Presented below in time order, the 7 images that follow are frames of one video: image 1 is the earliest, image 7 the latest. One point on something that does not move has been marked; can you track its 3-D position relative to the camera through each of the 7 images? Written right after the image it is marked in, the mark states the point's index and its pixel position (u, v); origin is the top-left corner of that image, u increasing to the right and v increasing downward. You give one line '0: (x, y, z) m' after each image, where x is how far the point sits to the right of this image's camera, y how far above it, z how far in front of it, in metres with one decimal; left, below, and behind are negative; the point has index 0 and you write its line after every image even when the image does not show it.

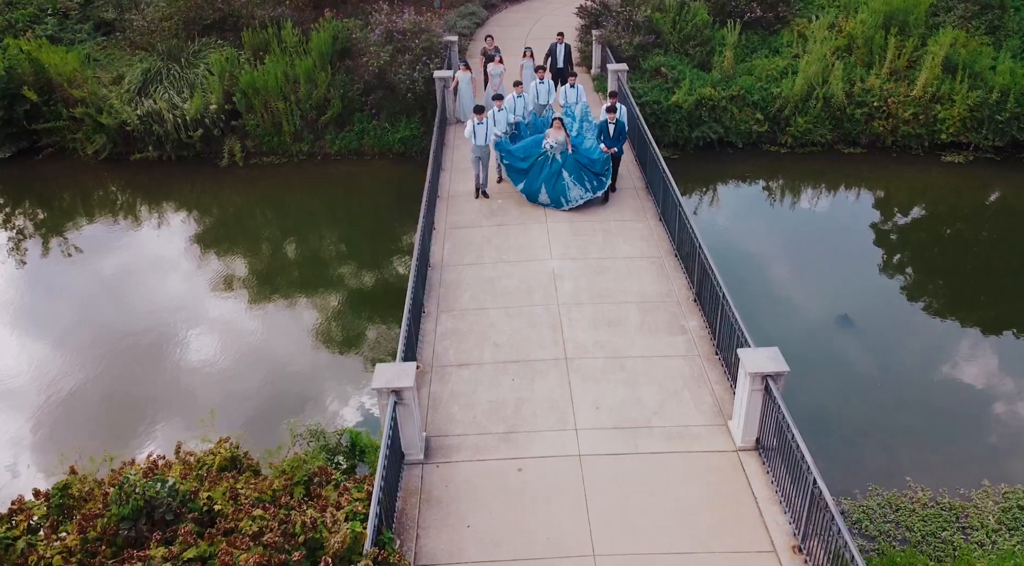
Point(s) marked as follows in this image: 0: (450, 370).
0: (-0.6, -0.8, +6.7) m
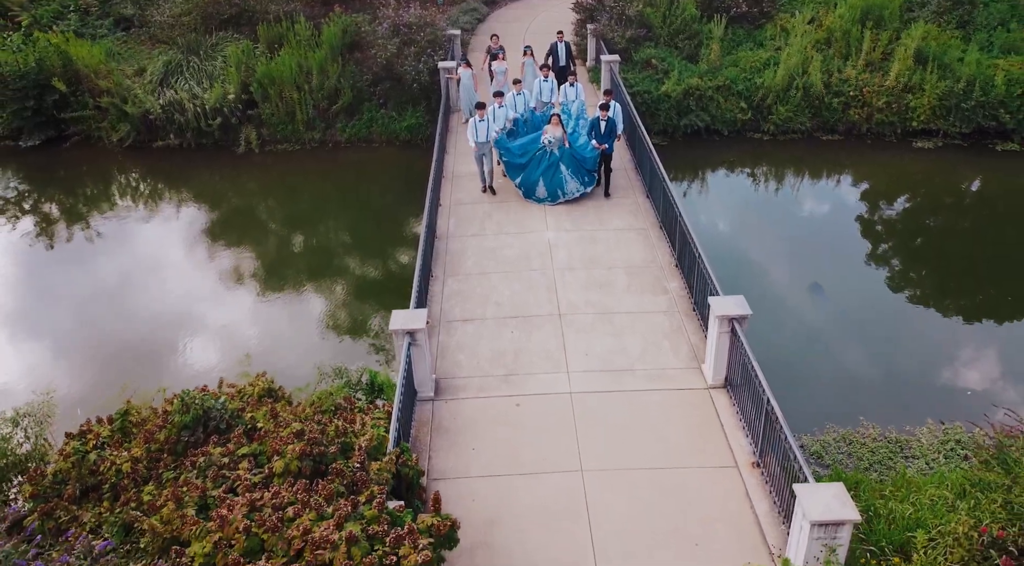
0: (-0.6, -0.4, +7.5) m
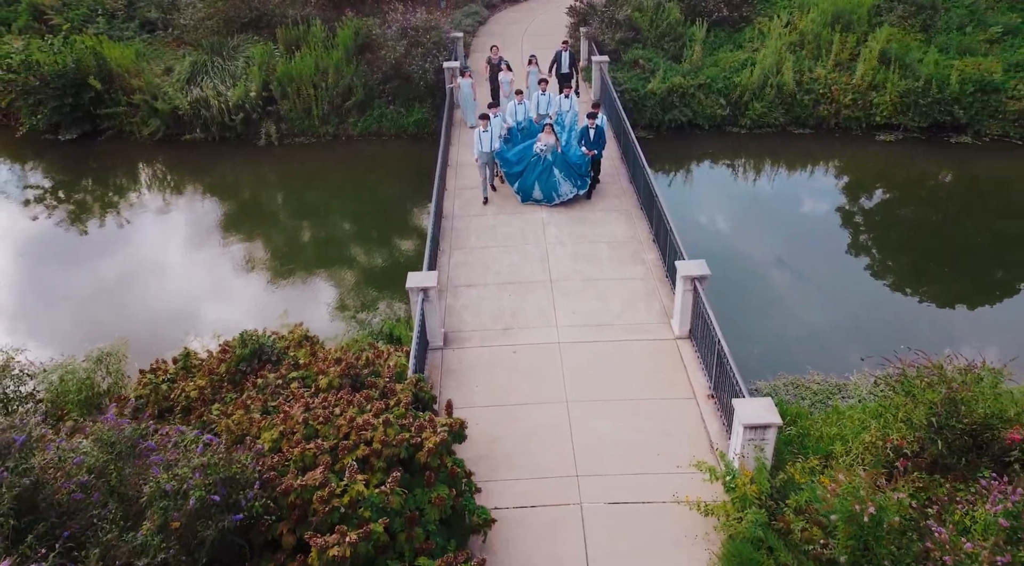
0: (-0.6, -0.1, +8.7) m
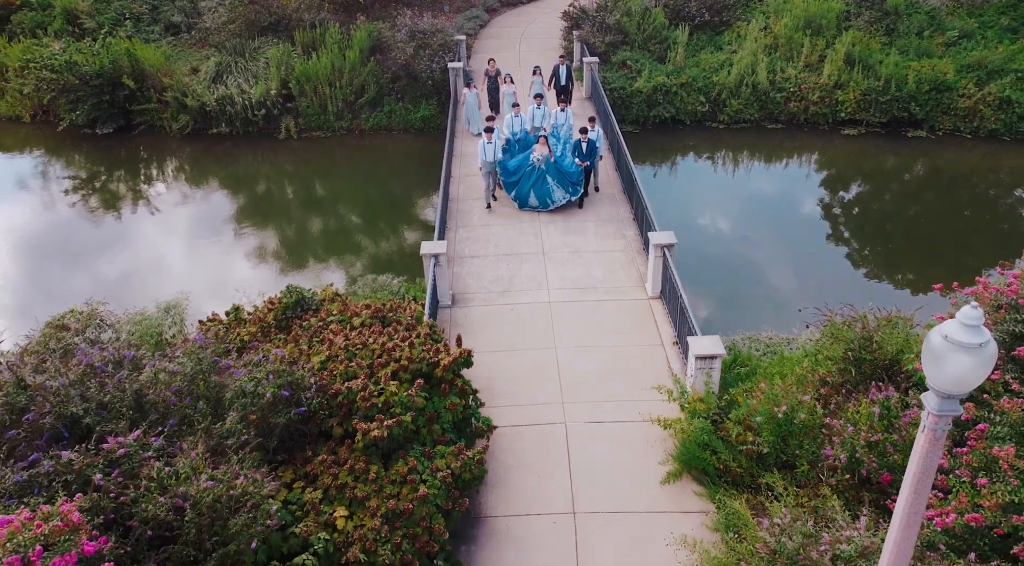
0: (-0.6, +0.3, +10.0) m
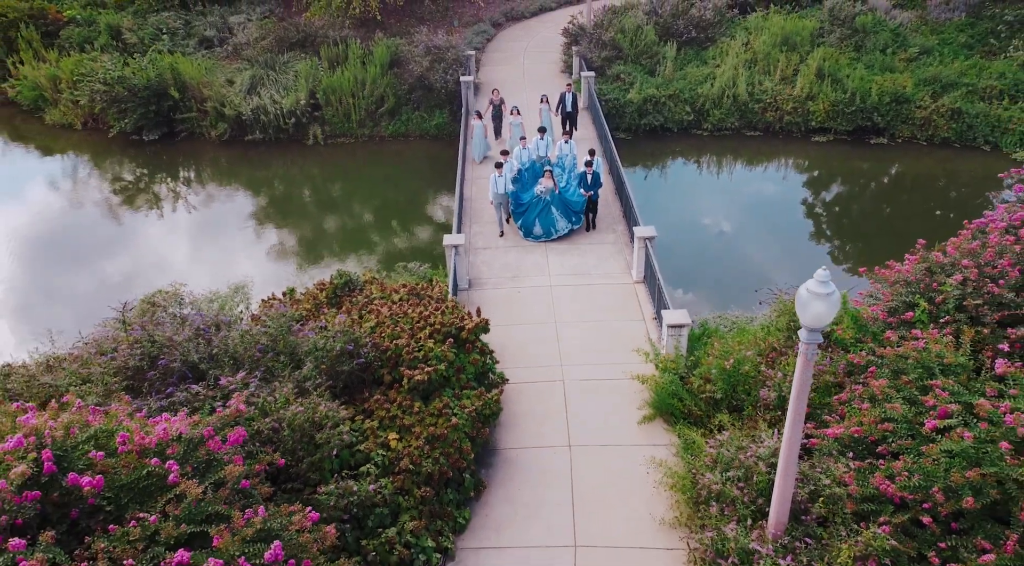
0: (-0.5, +0.5, +11.8) m
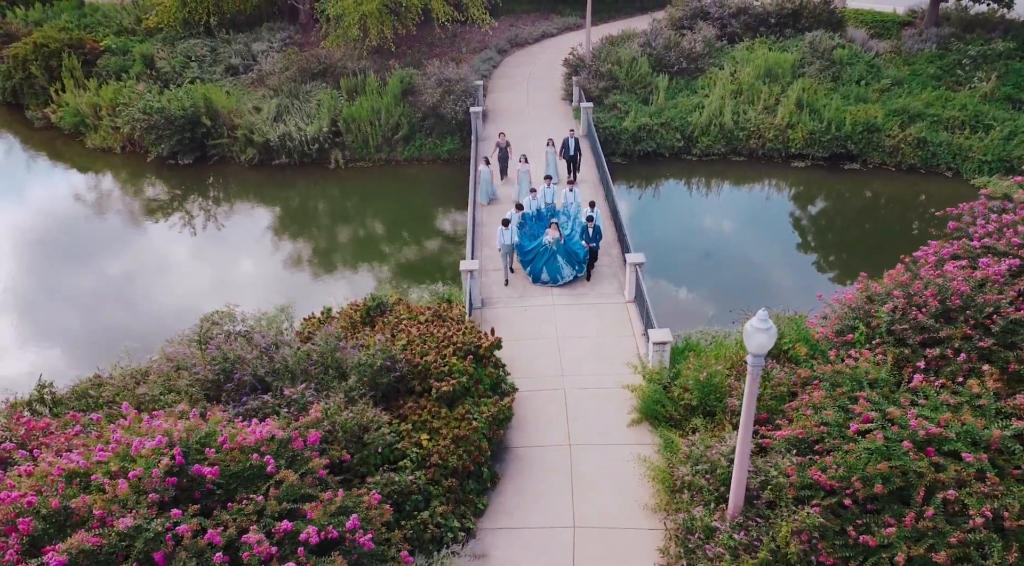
0: (-0.4, +0.2, +13.3) m
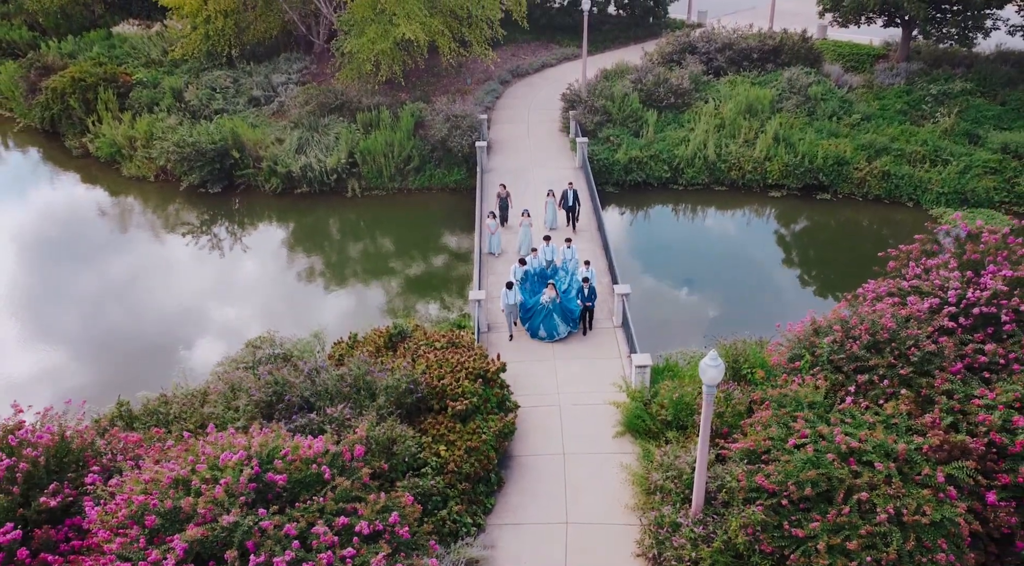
0: (-0.3, -0.3, +15.1) m
